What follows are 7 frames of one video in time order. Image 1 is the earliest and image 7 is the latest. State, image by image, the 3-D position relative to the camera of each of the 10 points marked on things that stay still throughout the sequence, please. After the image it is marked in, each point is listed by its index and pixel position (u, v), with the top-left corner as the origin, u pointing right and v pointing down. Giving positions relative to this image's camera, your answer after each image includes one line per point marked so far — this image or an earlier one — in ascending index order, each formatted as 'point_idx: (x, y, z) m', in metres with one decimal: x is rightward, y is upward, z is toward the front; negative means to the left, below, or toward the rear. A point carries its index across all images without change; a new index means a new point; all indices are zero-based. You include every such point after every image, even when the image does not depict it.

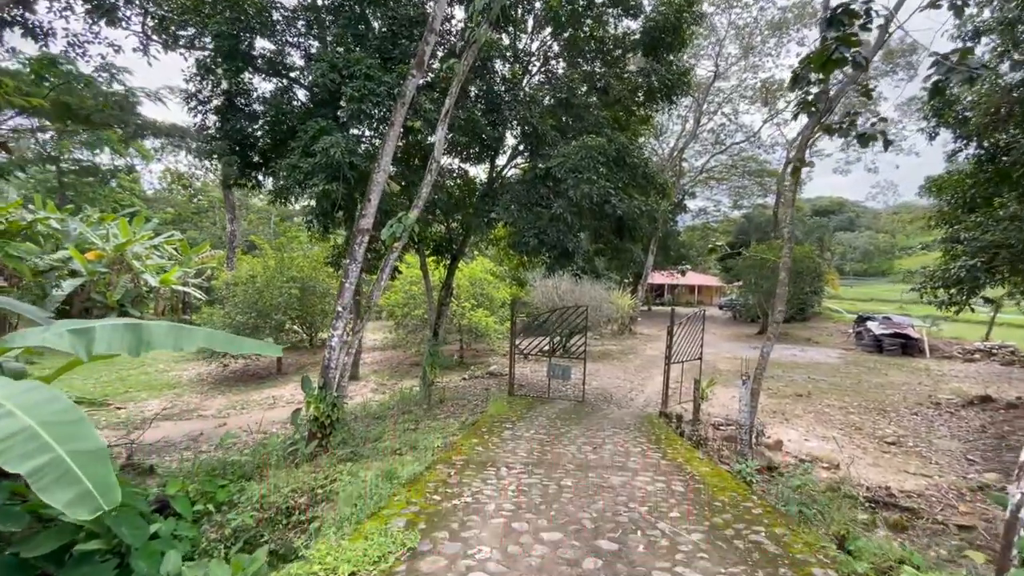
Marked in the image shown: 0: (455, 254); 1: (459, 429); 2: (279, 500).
0: (-1.2, +0.7, +10.2) m
1: (-0.6, -1.6, +5.6) m
2: (-2.1, -1.9, +4.4) m
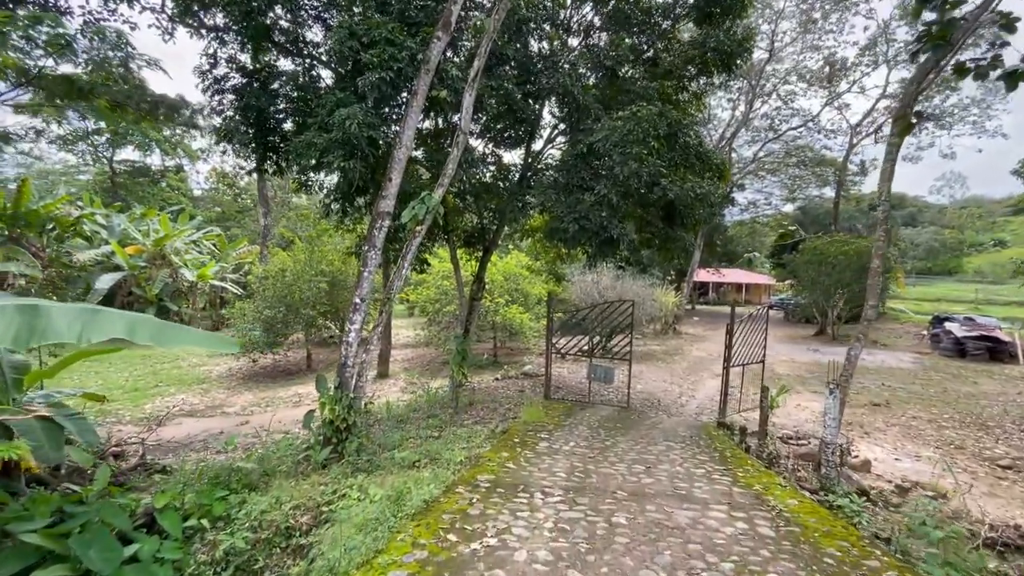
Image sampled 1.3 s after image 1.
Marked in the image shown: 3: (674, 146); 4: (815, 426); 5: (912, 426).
0: (-0.5, +0.8, +9.5) m
1: (-0.3, -1.5, +4.9) m
2: (-1.8, -1.8, +3.8) m
3: (+2.5, +2.2, +7.7) m
4: (+4.3, -2.0, +6.9) m
5: (+6.0, -2.1, +7.3) m
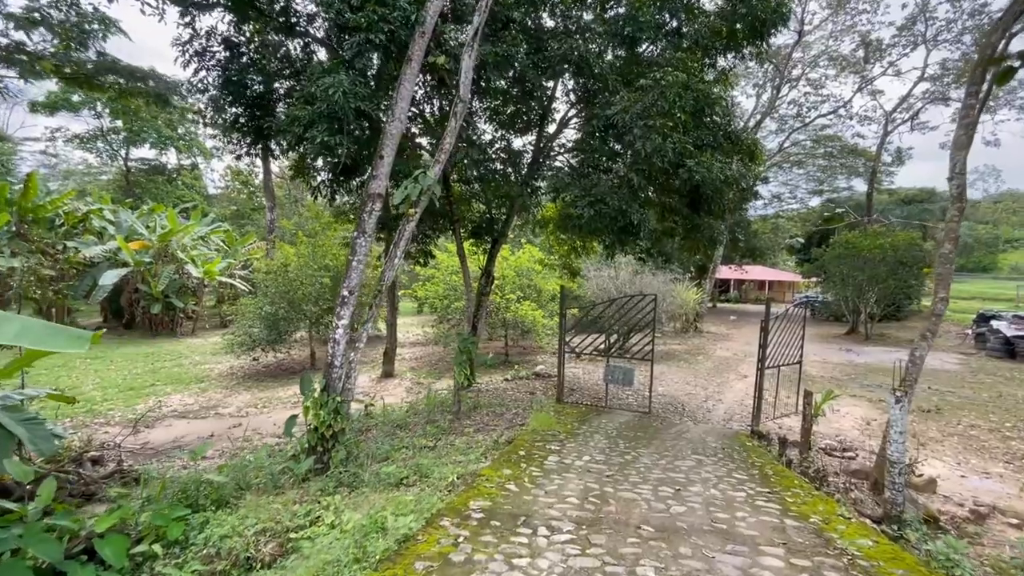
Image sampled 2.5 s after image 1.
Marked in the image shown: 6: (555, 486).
0: (-0.3, +0.9, +8.9) m
1: (-0.2, -1.4, +4.3) m
2: (-1.8, -1.7, +3.2) m
3: (+2.7, +2.3, +6.9) m
4: (+4.5, -1.9, +6.2) m
5: (+6.1, -2.0, +6.5) m
6: (+0.3, -1.4, +3.3) m
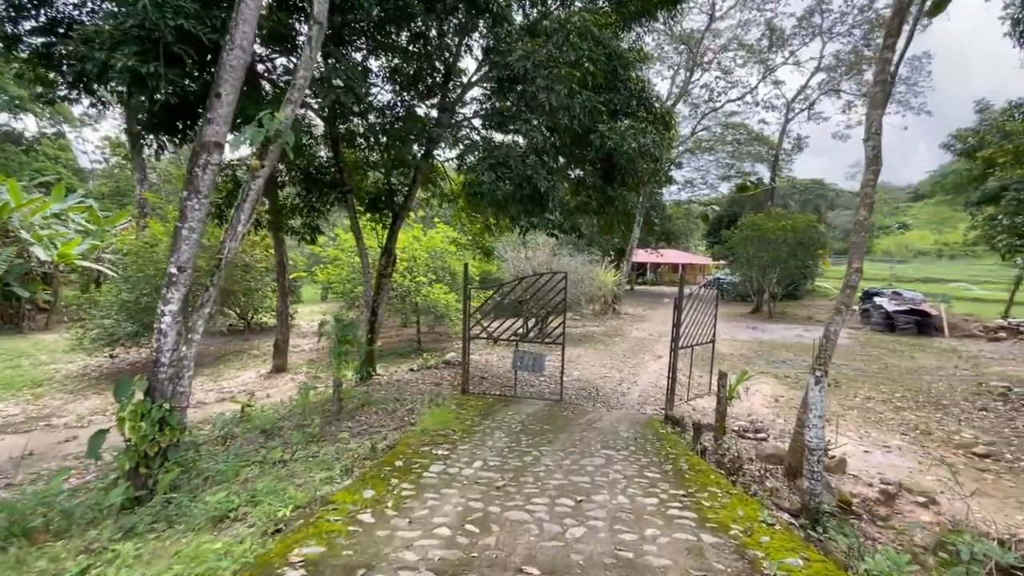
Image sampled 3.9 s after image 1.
0: (-1.9, +1.2, +8.0) m
1: (-1.1, -1.2, +3.5) m
2: (-2.5, -1.6, +2.2) m
3: (+1.3, +2.6, +6.4) m
4: (+3.2, -1.6, +6.0) m
5: (+4.9, -1.6, +6.6) m
6: (-0.5, -1.2, +2.6) m
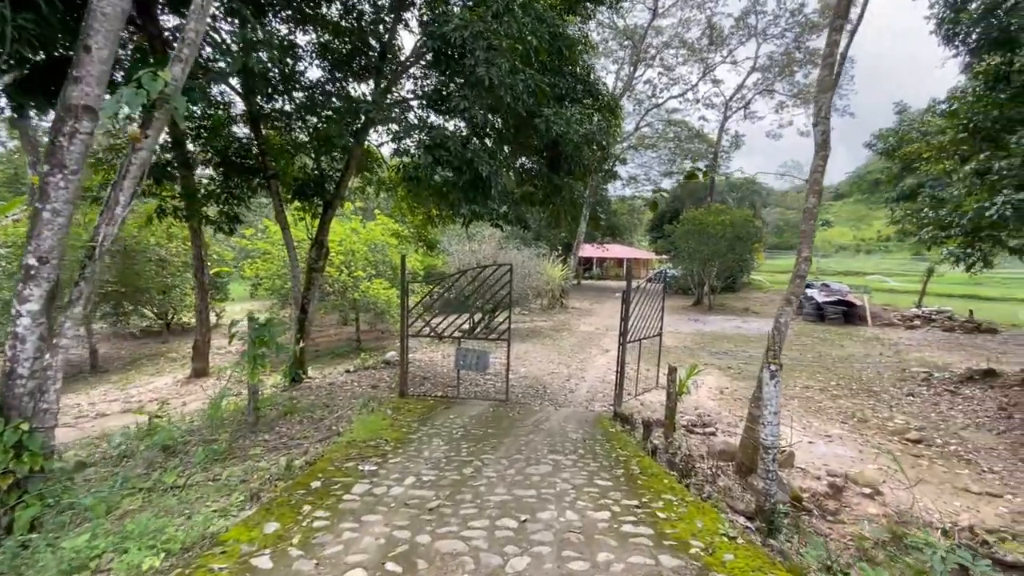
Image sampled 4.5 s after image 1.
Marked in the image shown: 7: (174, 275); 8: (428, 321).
0: (-2.8, +1.3, +7.3) m
1: (-1.5, -1.2, +3.0) m
2: (-2.8, -1.5, +1.6) m
3: (+0.6, +2.7, +6.1) m
4: (+2.6, -1.5, +6.0) m
5: (+4.1, -1.5, +6.7) m
6: (-0.8, -1.1, +2.2) m
7: (-7.8, +0.3, +11.1) m
8: (-1.3, -0.5, +7.6) m
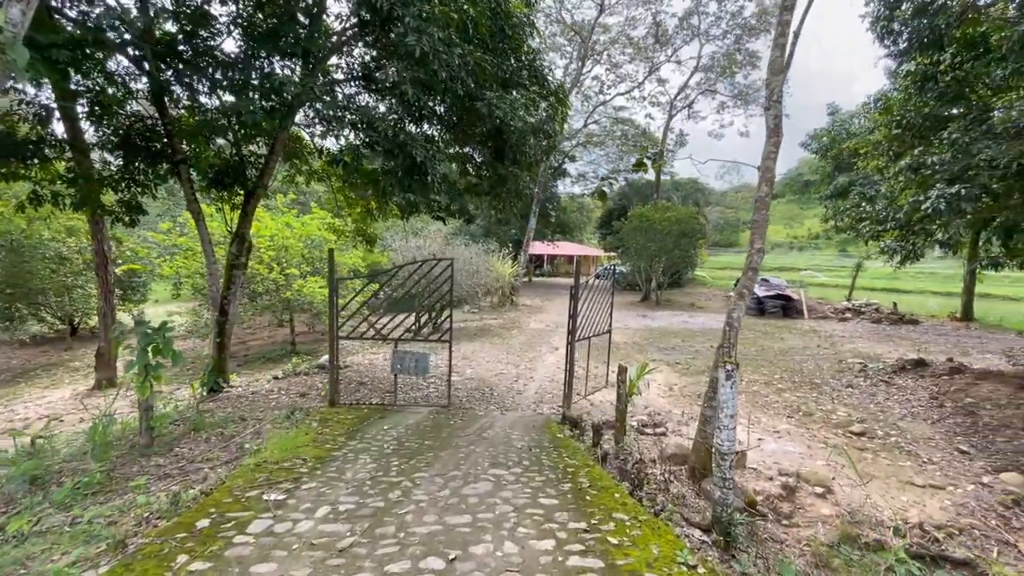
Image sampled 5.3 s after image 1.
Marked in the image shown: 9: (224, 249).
0: (-3.6, +1.3, +6.6) m
1: (-1.8, -1.2, +2.4) m
2: (-3.0, -1.5, +0.9) m
3: (-0.1, +2.7, +5.7) m
4: (+1.9, -1.4, +5.8) m
5: (+3.3, -1.4, +6.7) m
6: (-1.0, -1.1, +1.7) m
7: (-8.9, +0.3, +9.9) m
8: (-2.1, -0.5, +7.1) m
9: (-4.6, +0.6, +7.8) m
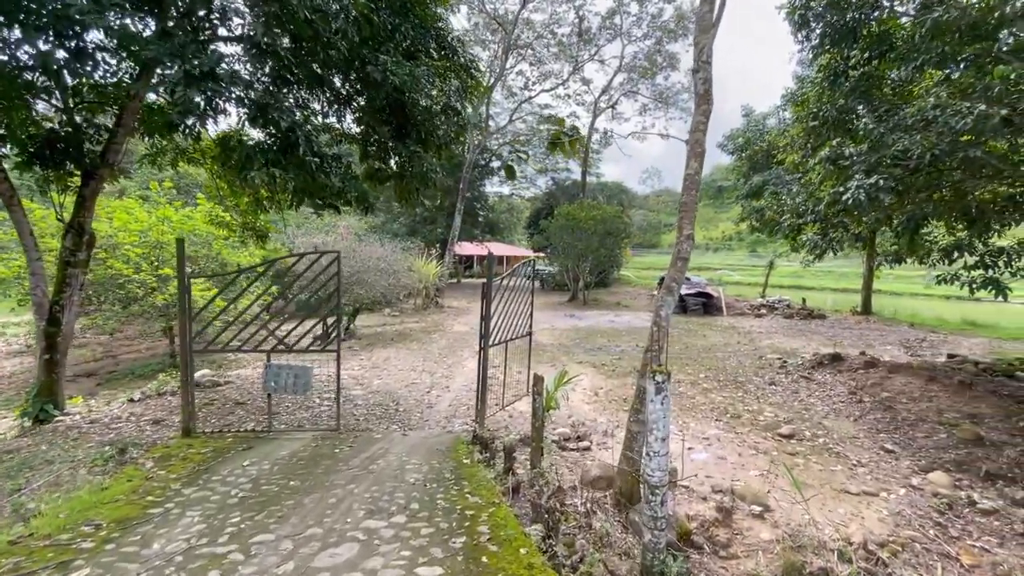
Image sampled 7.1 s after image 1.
0: (-4.6, +1.3, +5.3) m
1: (-2.3, -1.2, +1.4) m
2: (-3.2, -1.5, -0.3) m
3: (-1.2, +2.7, +4.9) m
4: (+0.9, -1.4, +5.3) m
5: (+2.2, -1.4, +6.4) m
6: (-1.4, -1.1, +0.8) m
7: (-10.4, +0.2, +7.8) m
8: (-3.3, -0.5, +6.0) m
9: (-5.9, +0.6, +6.4) m
